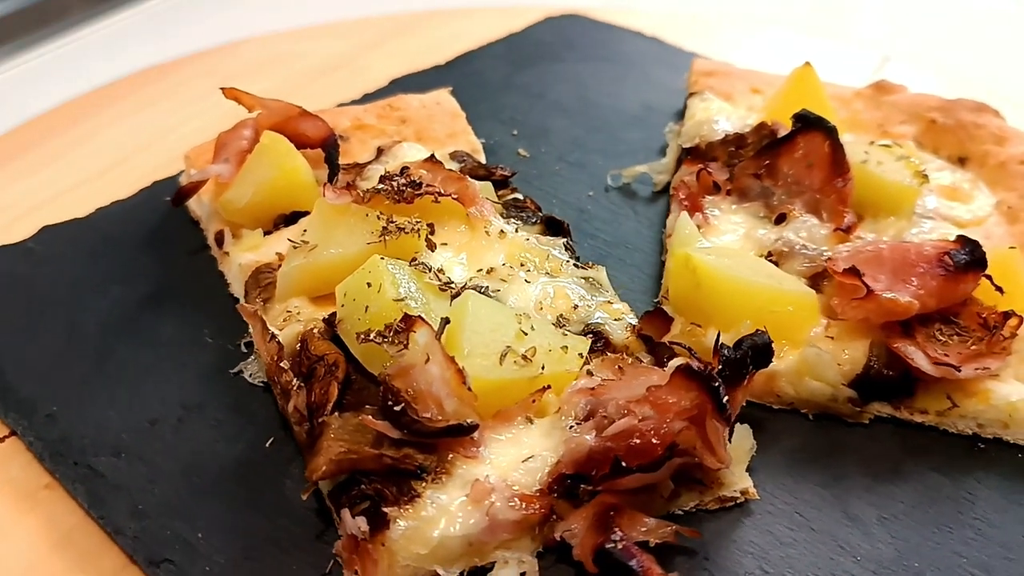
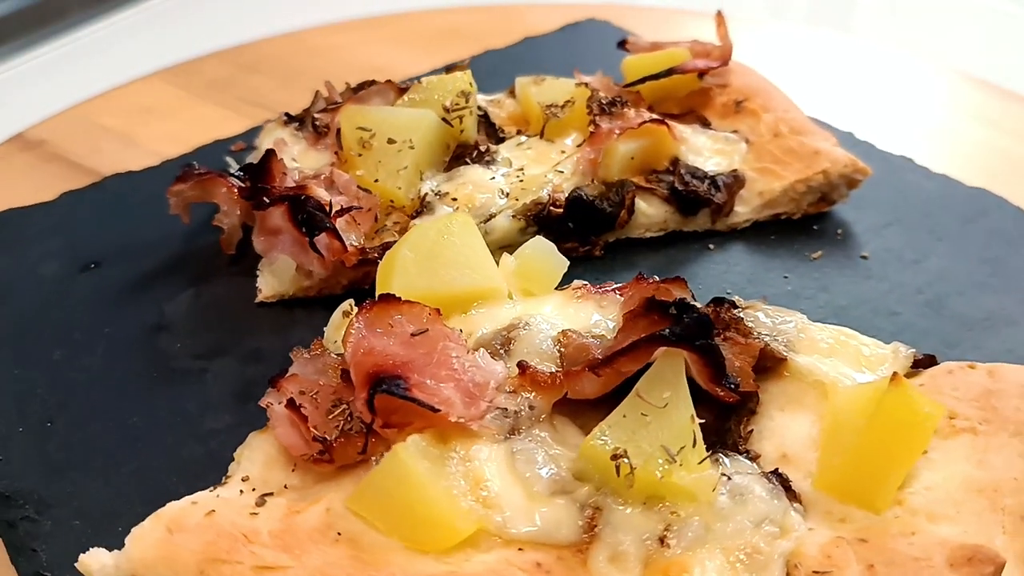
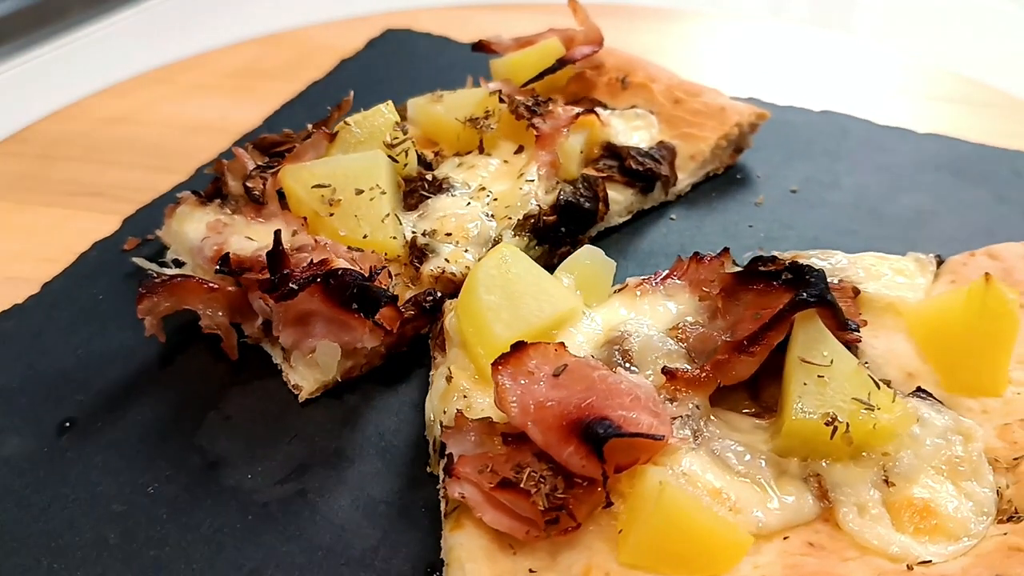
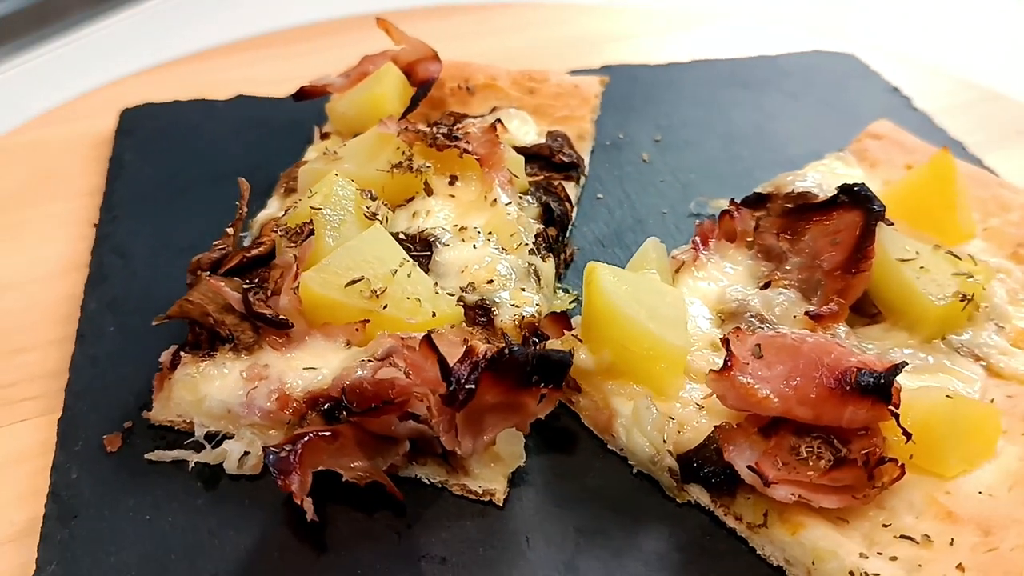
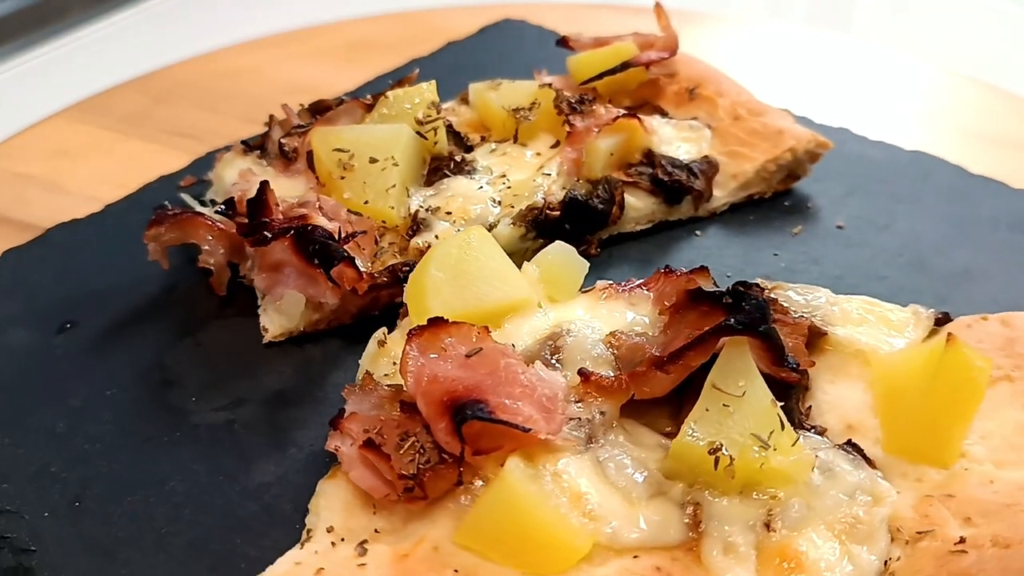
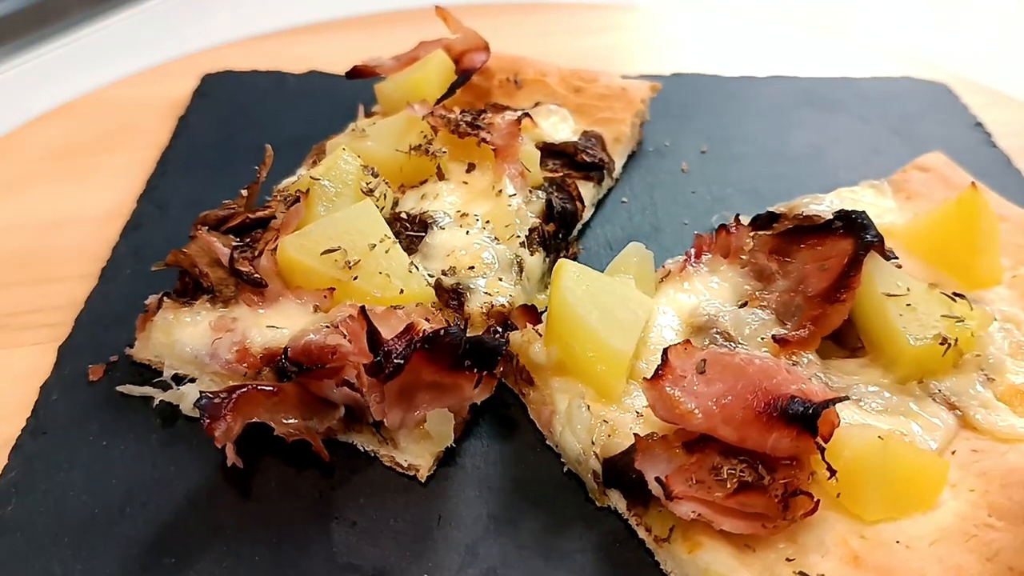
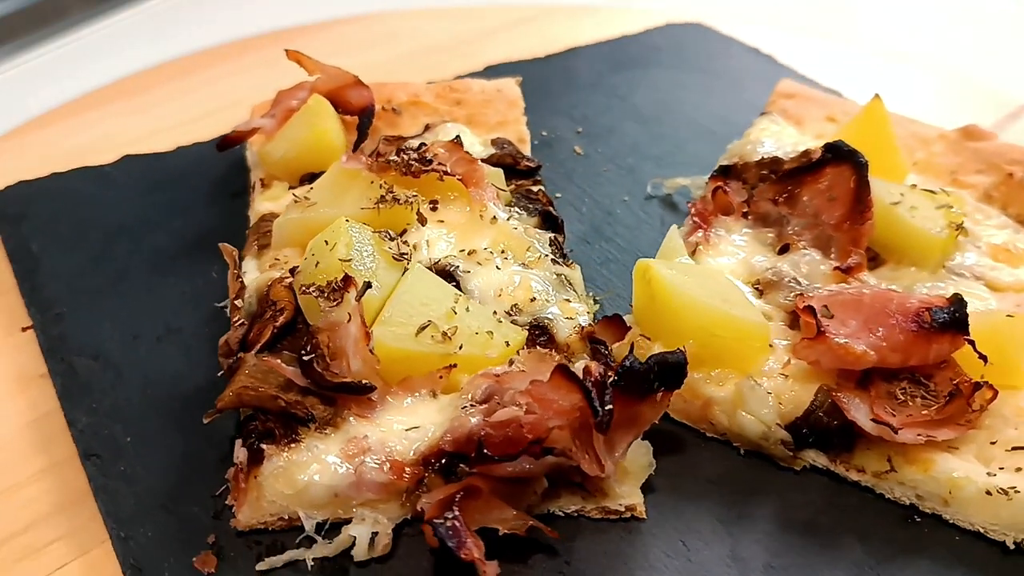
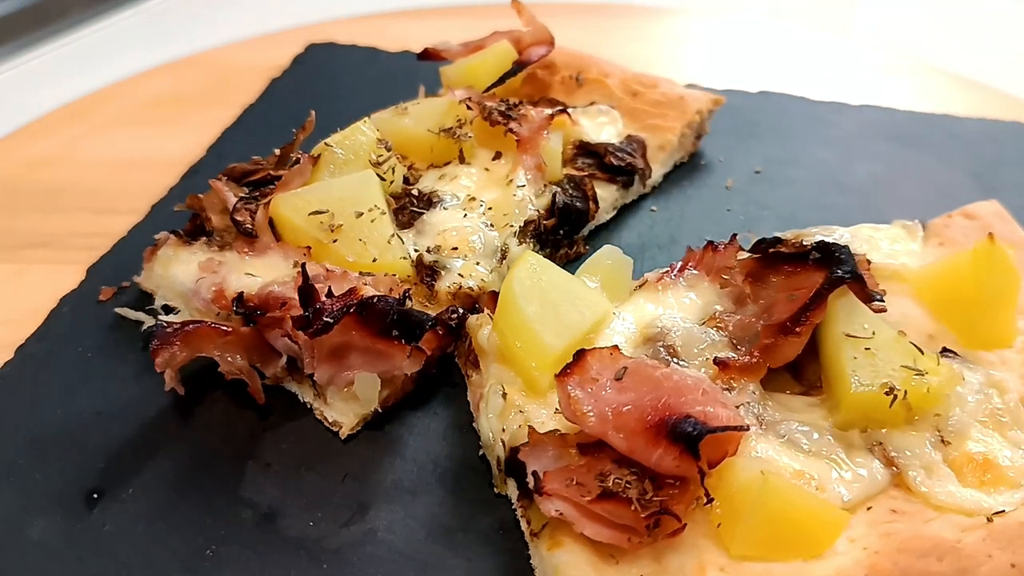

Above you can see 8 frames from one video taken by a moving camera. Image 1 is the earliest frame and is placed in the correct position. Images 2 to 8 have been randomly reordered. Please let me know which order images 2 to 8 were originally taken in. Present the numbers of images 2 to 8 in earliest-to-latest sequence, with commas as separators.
7, 4, 6, 8, 3, 5, 2
